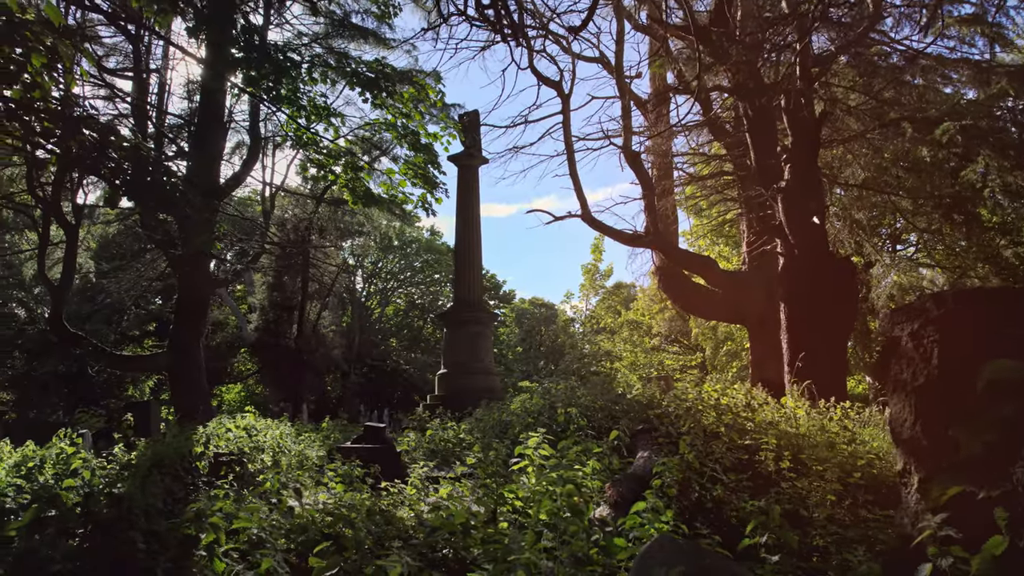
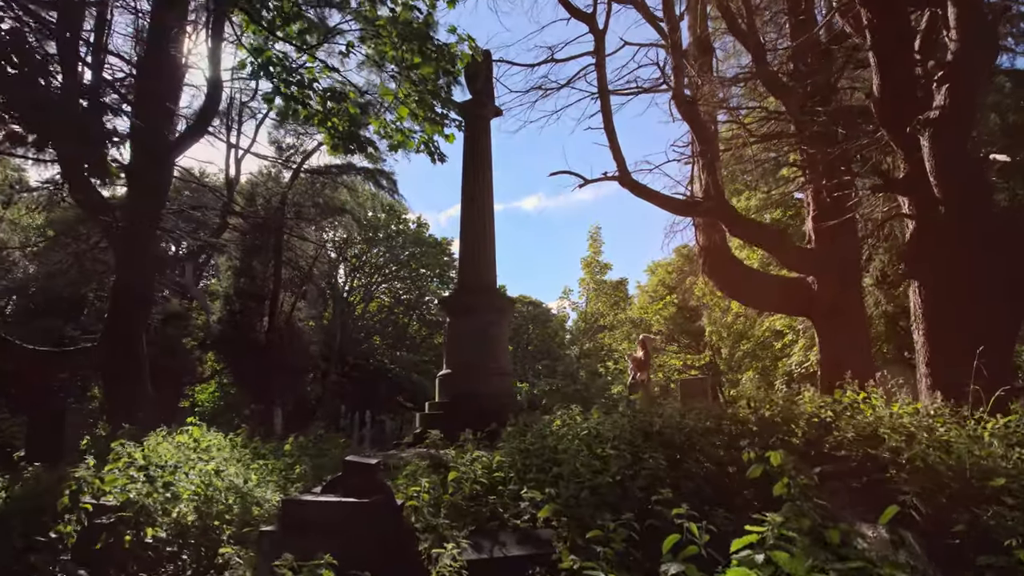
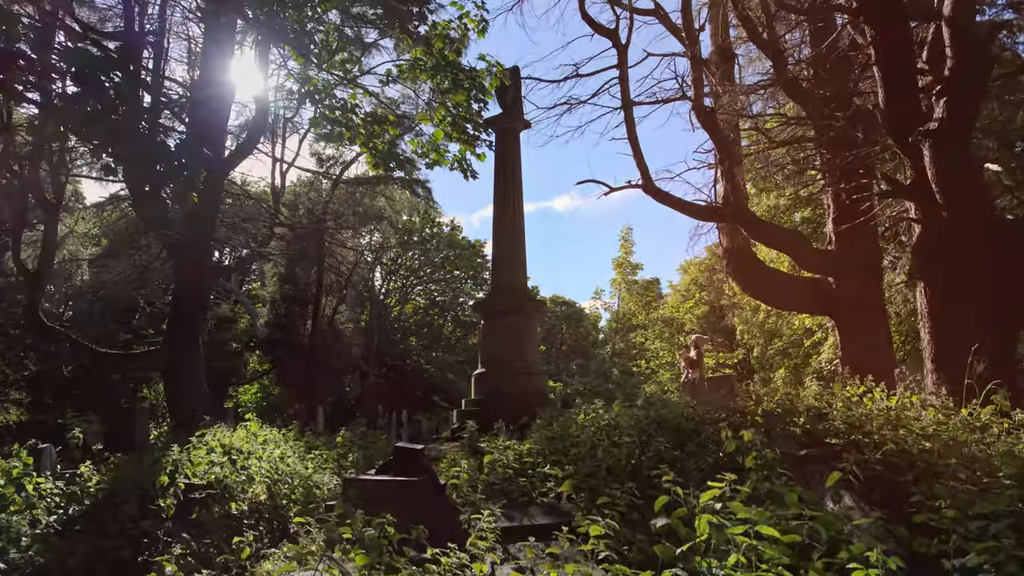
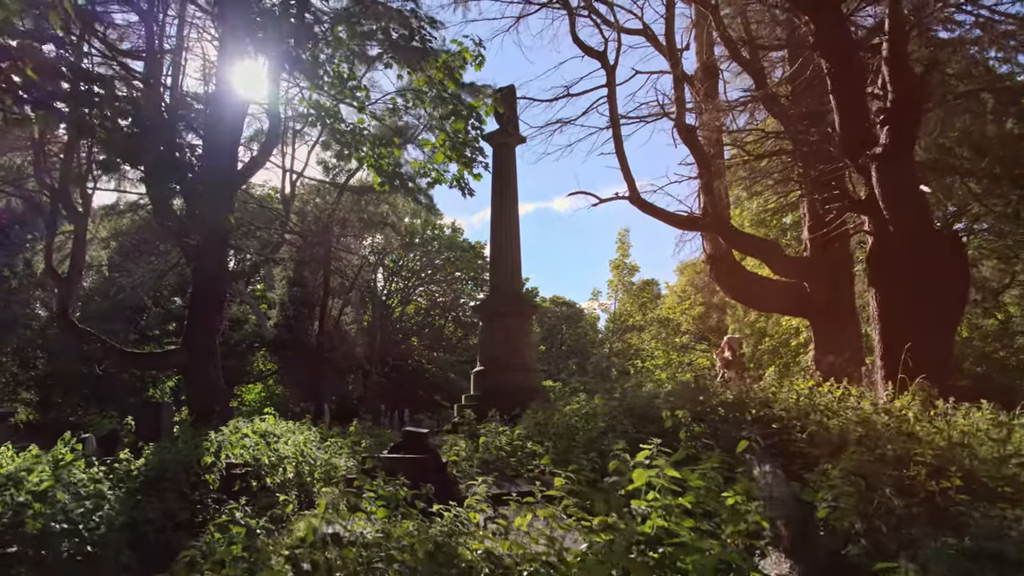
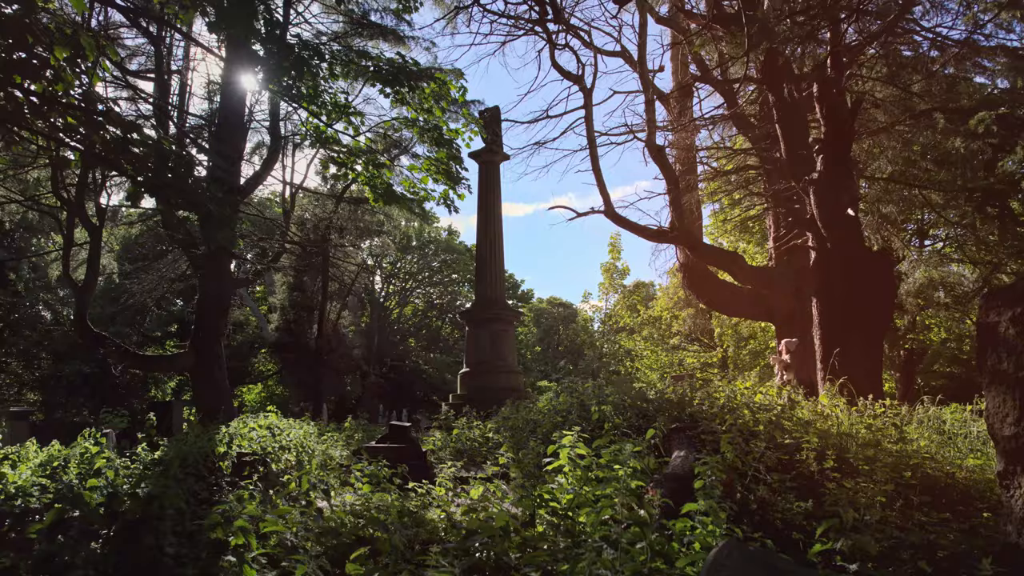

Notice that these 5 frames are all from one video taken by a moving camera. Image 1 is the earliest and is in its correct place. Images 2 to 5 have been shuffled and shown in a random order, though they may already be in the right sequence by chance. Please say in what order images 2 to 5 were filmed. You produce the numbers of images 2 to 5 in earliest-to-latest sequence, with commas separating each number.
5, 4, 3, 2
